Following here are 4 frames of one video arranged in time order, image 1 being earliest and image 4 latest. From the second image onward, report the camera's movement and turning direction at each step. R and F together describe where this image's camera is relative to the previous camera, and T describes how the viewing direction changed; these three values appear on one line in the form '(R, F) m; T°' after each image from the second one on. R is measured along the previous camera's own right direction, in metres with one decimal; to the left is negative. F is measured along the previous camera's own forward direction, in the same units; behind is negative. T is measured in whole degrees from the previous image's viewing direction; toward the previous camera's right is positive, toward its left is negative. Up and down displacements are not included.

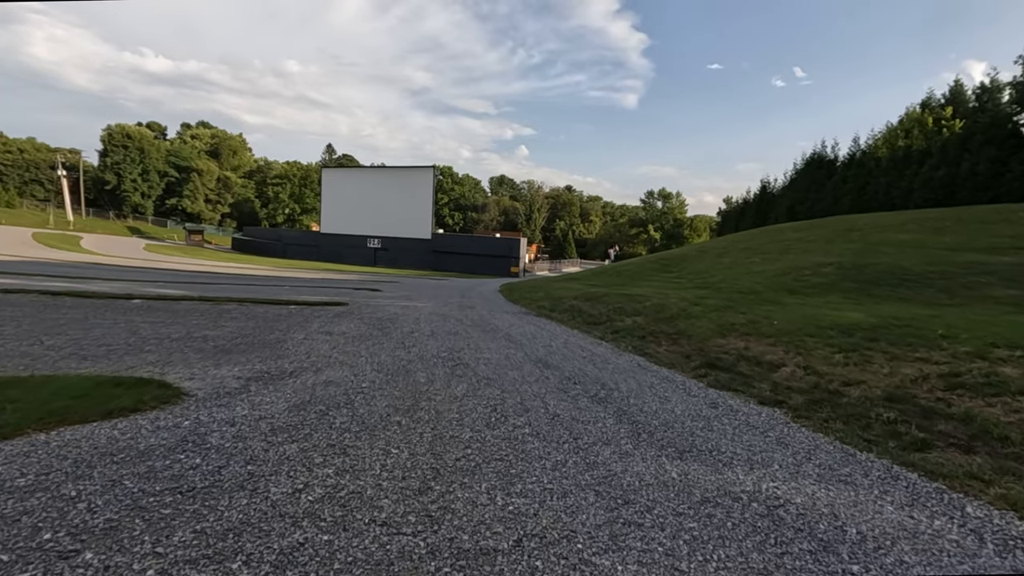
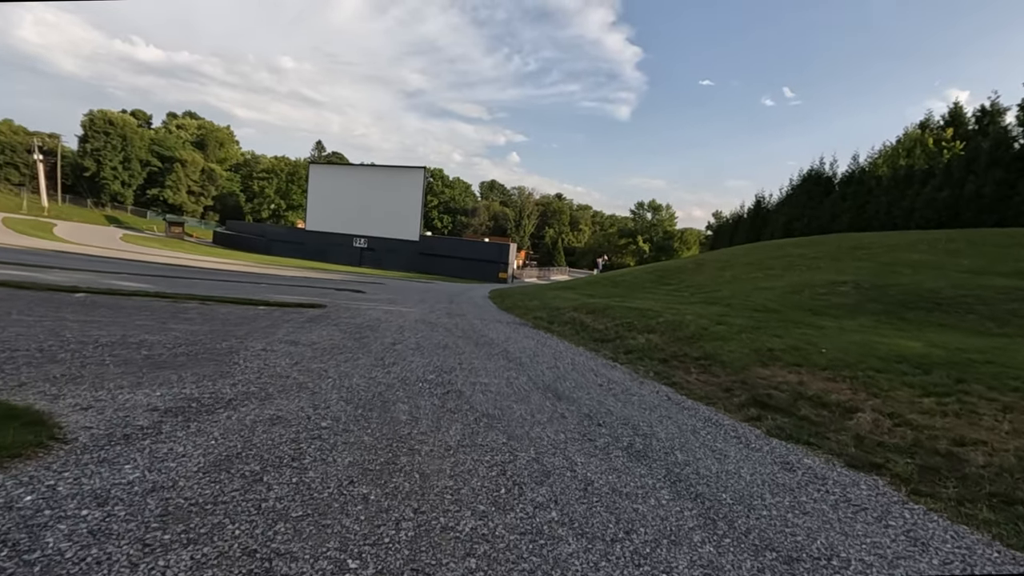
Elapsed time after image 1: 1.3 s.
(-0.2, +1.4) m; +1°
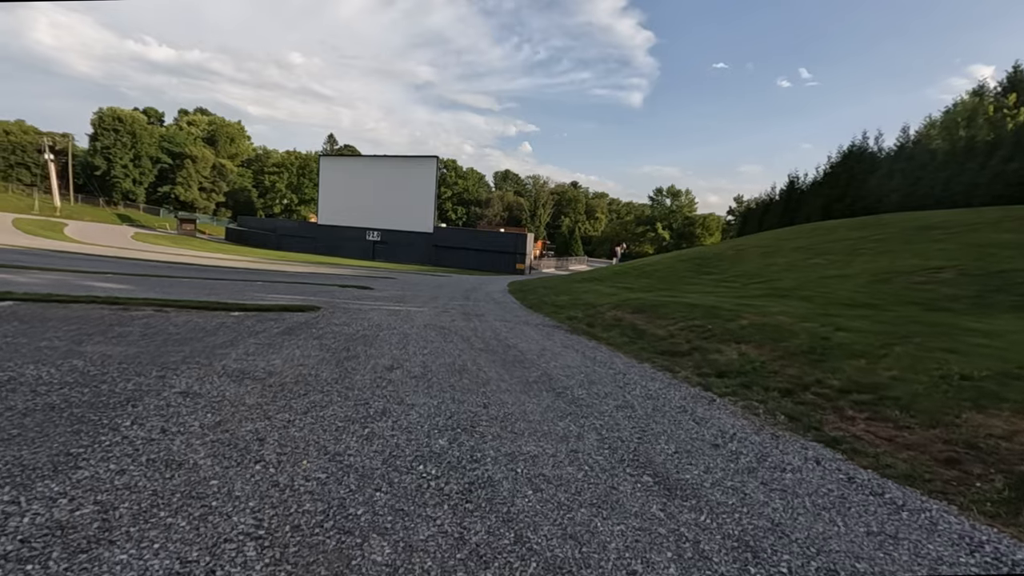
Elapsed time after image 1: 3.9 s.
(-0.3, +2.6) m; -2°
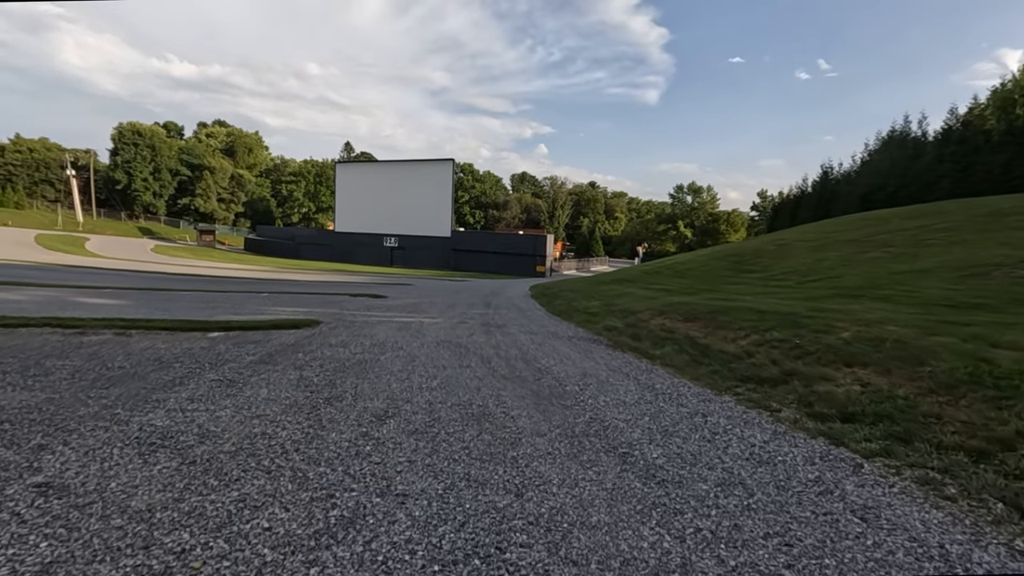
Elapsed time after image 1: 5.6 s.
(-0.1, +1.8) m; -2°
